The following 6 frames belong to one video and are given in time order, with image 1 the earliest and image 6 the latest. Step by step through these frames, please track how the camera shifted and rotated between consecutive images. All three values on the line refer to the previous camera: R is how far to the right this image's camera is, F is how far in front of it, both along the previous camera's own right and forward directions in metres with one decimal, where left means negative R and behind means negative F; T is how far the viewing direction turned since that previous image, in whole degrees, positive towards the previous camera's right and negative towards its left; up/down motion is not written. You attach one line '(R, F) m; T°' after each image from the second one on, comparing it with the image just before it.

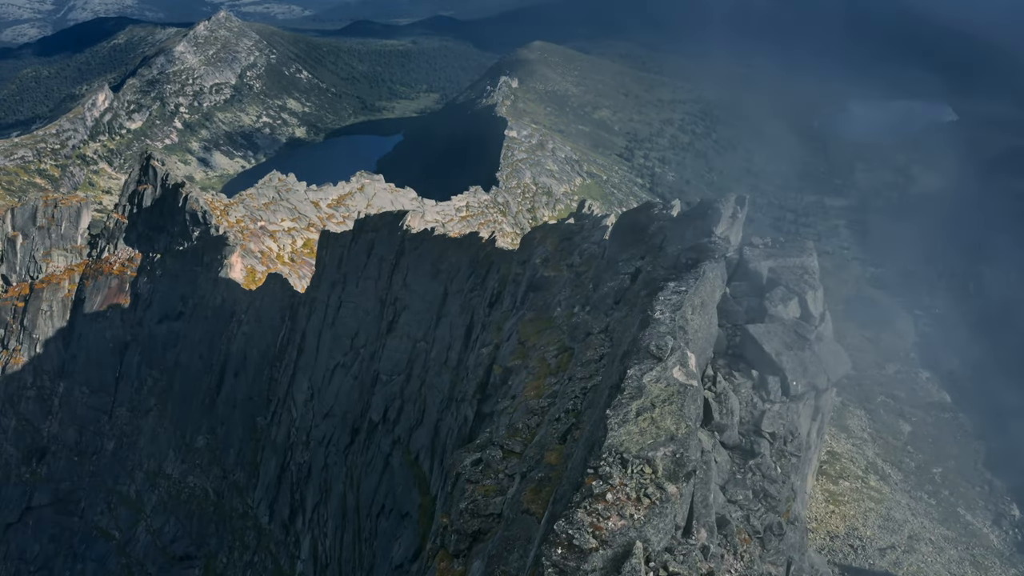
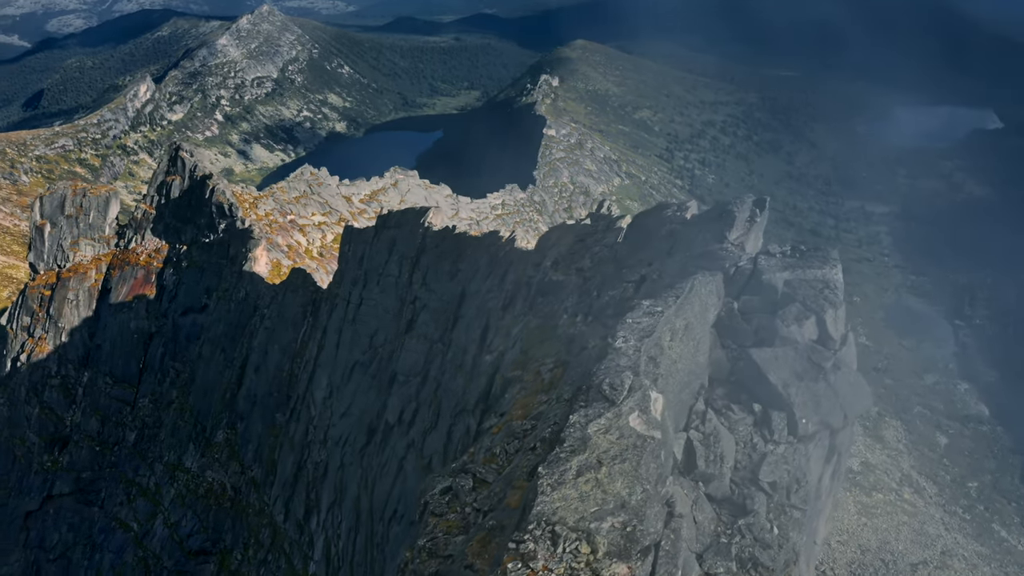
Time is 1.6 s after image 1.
(+0.9, +1.6) m; -2°
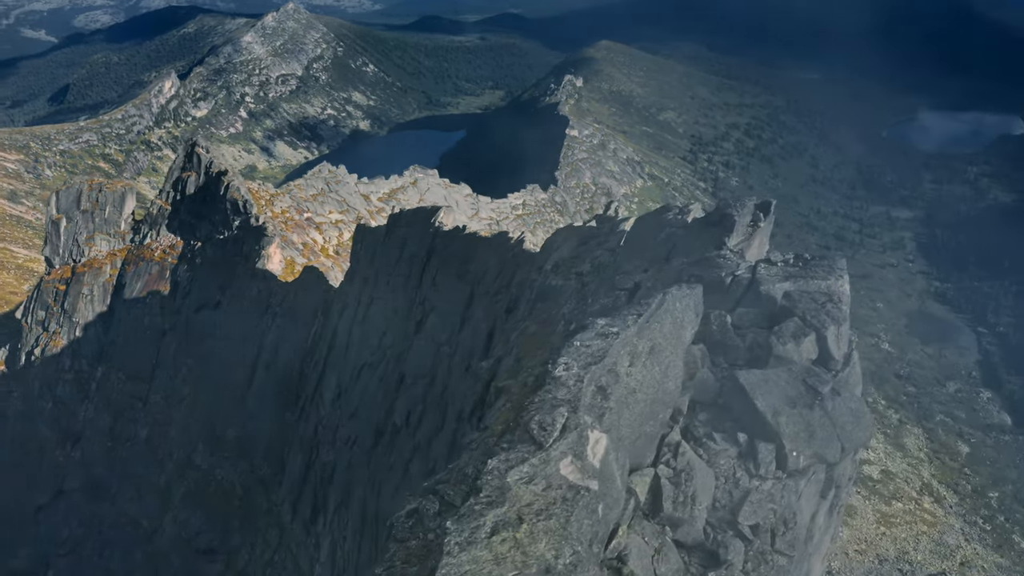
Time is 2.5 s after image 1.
(+0.7, +1.0) m; -1°
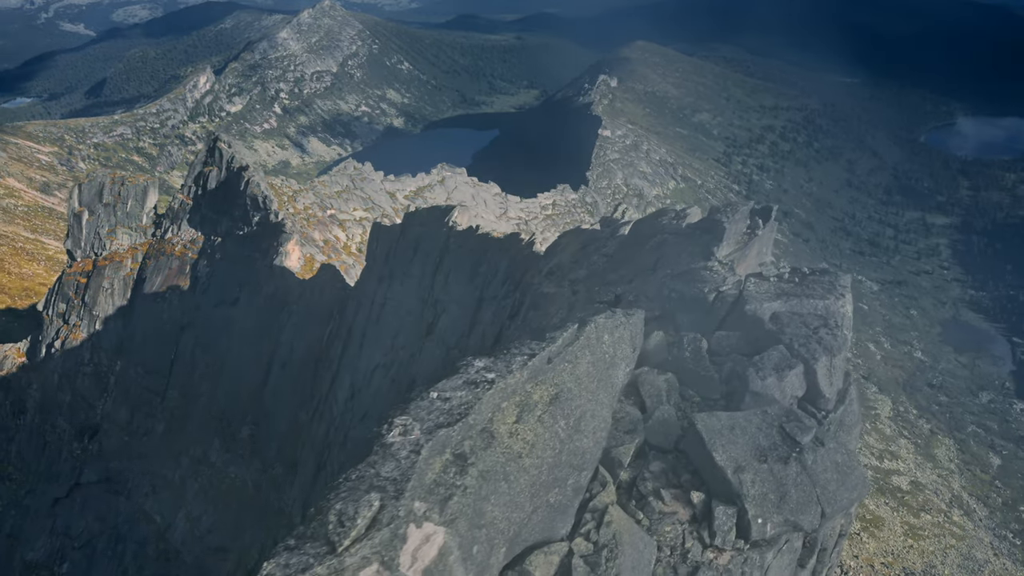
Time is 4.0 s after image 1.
(+1.1, +1.5) m; -2°
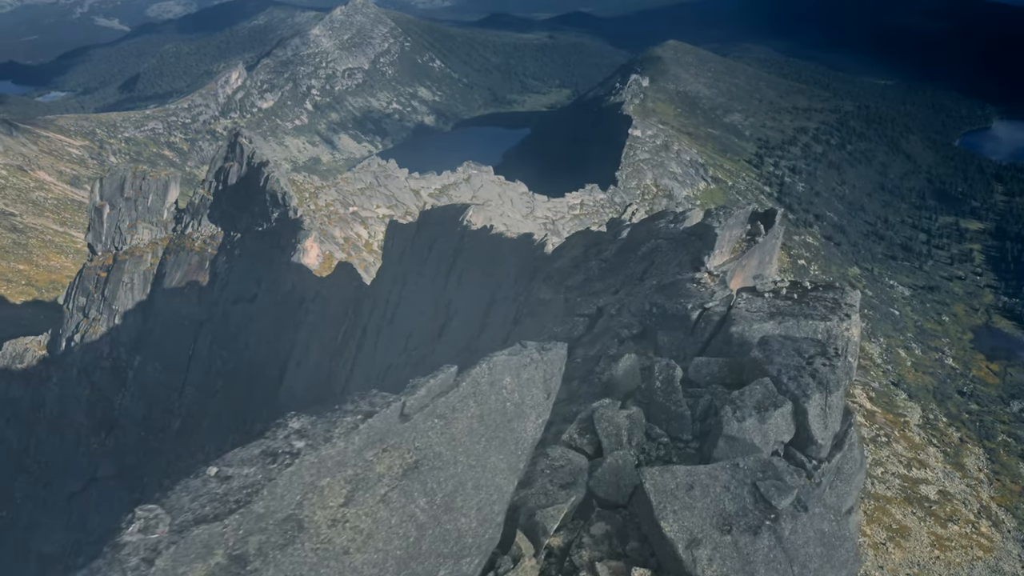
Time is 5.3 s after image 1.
(+0.9, +1.4) m; -2°
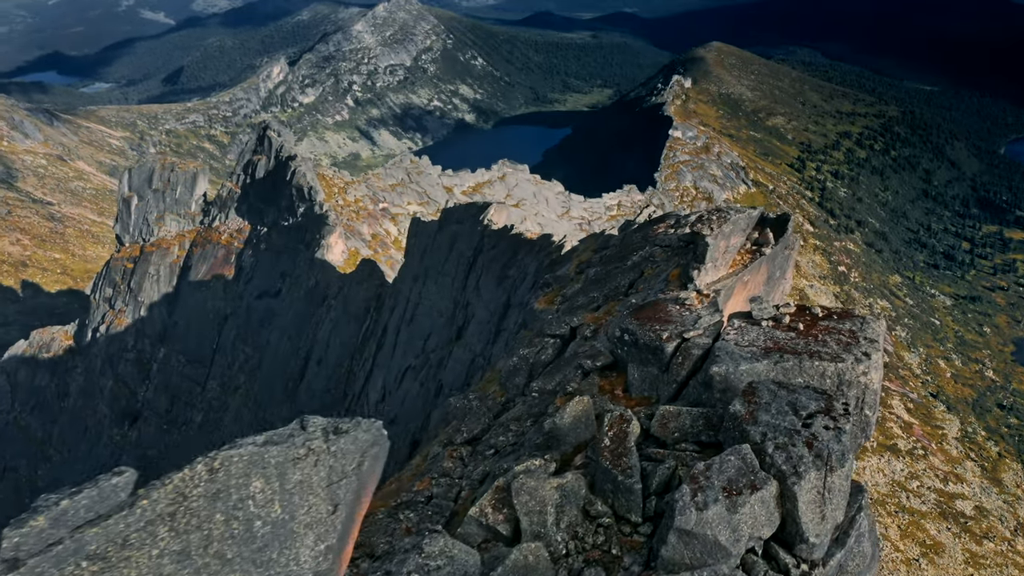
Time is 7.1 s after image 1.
(+1.1, +1.9) m; -3°
